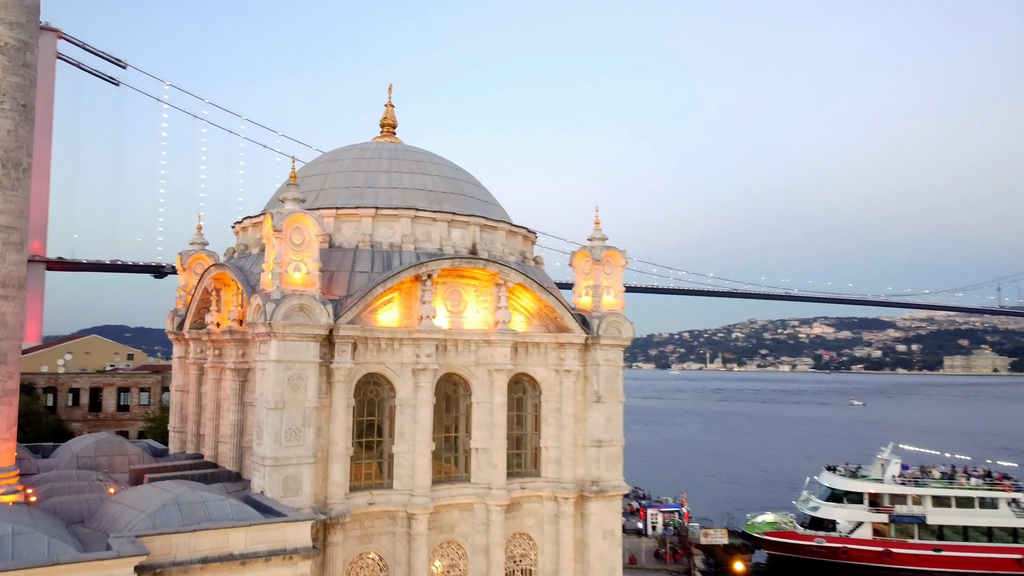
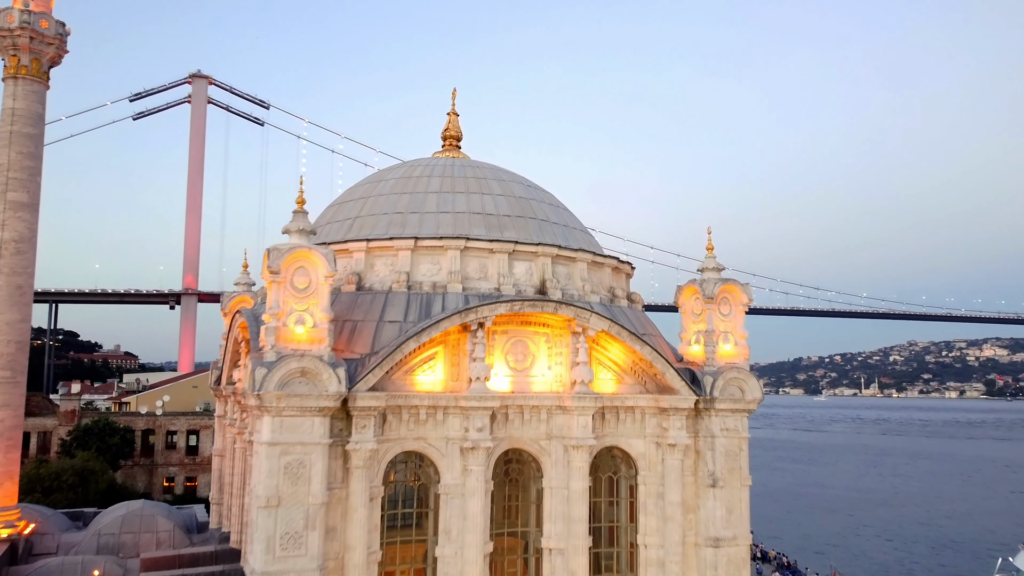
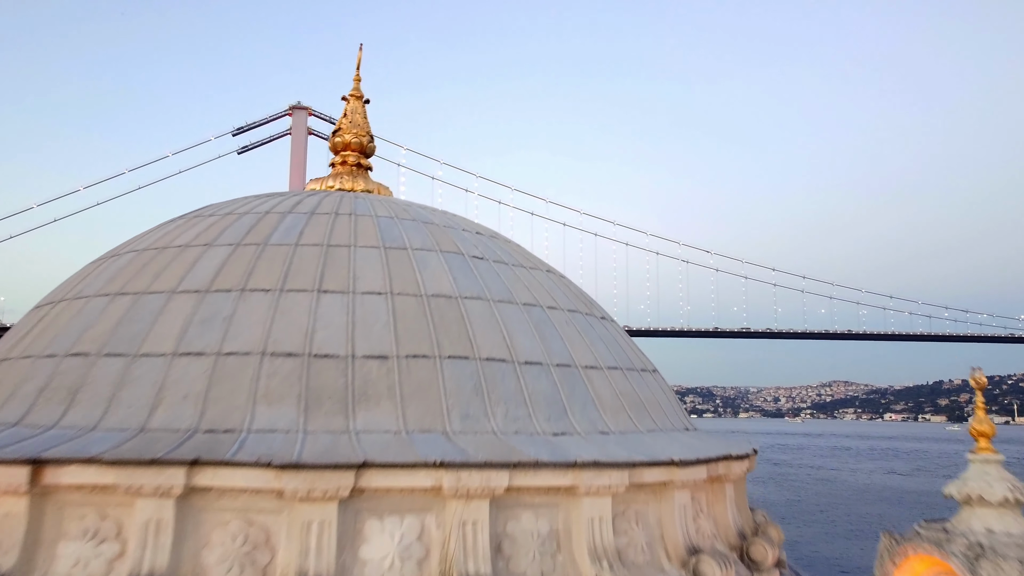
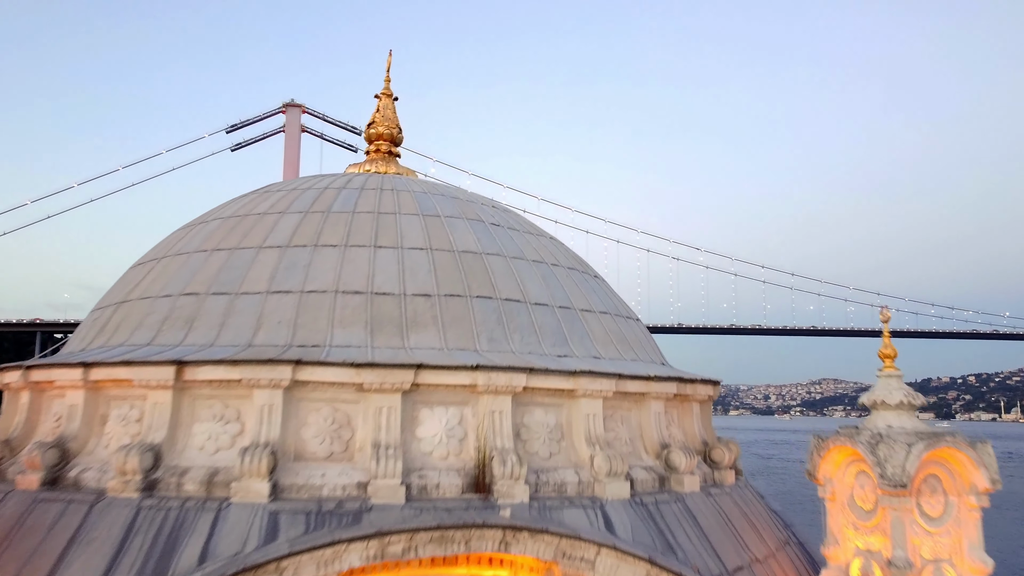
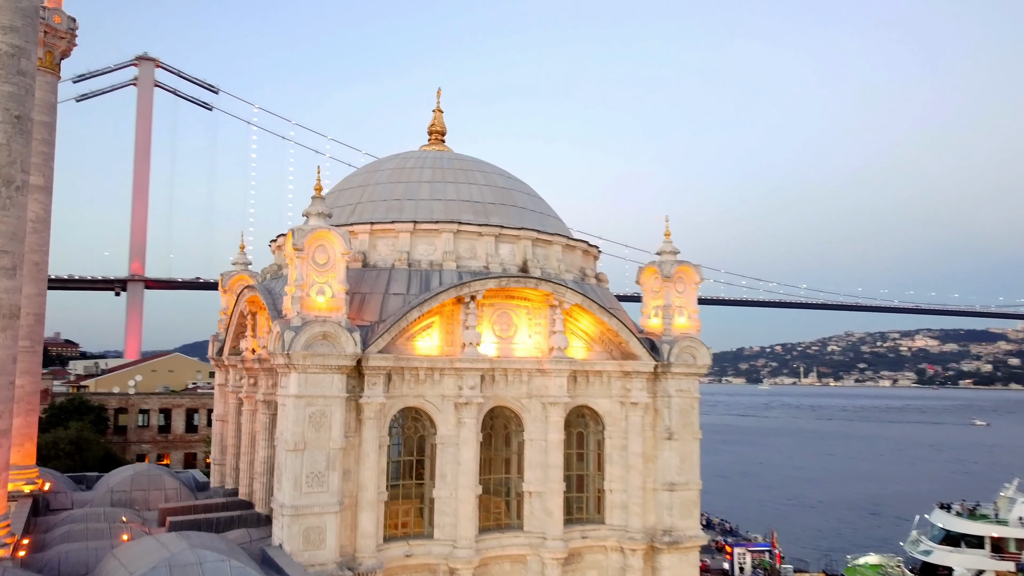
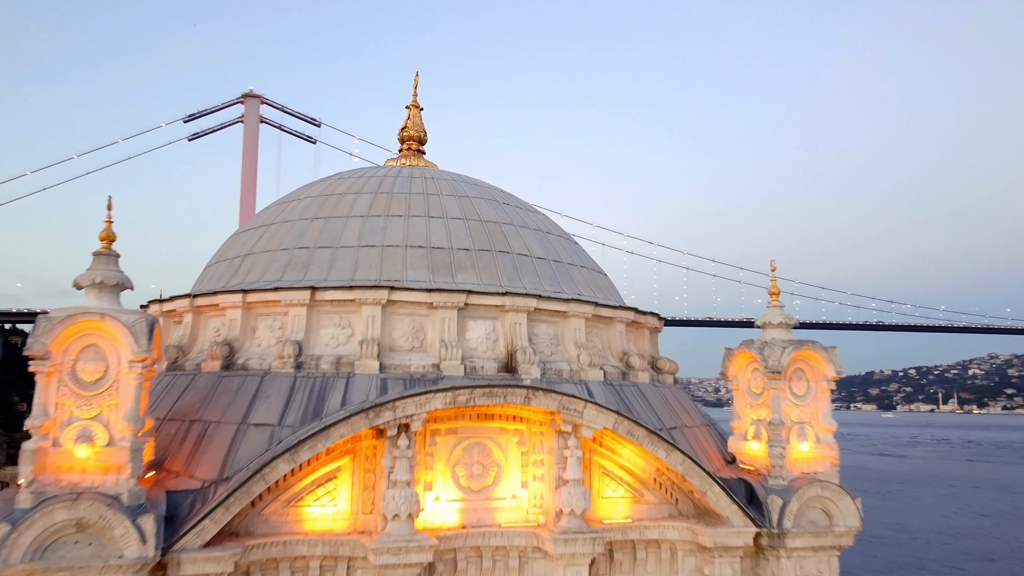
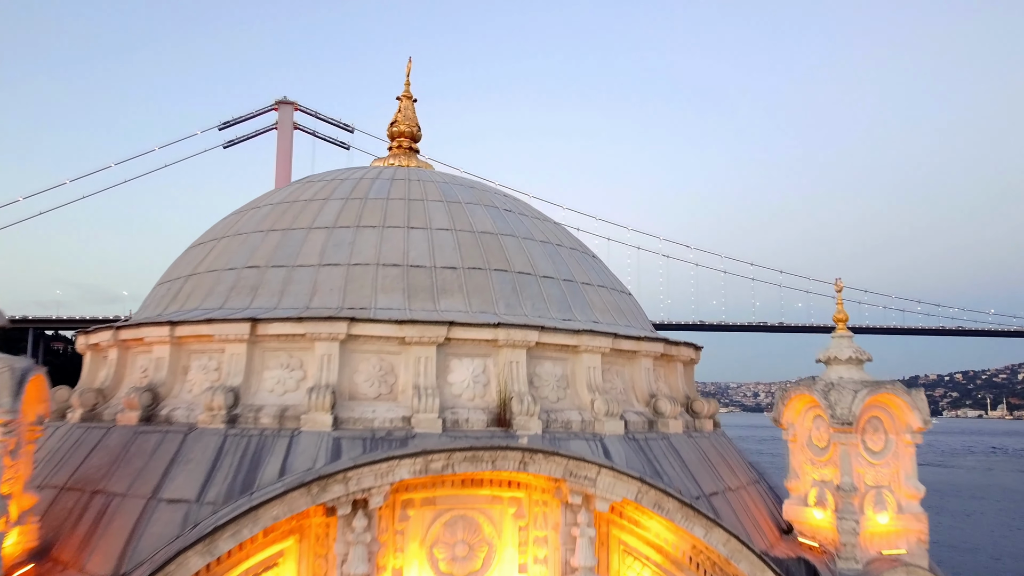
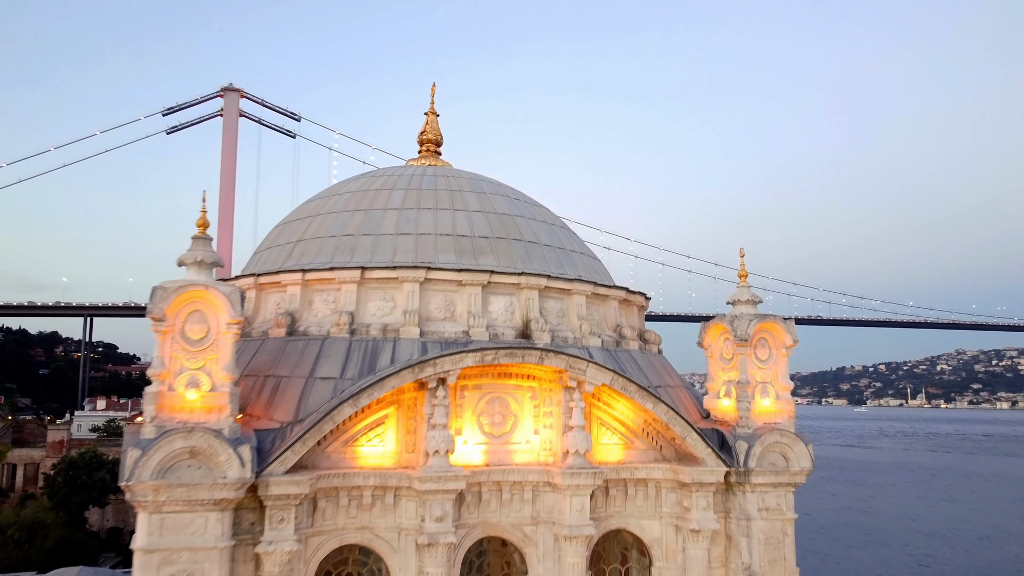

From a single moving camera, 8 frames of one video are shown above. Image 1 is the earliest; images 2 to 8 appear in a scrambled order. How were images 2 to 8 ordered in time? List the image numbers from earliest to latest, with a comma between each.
5, 2, 8, 6, 7, 4, 3
